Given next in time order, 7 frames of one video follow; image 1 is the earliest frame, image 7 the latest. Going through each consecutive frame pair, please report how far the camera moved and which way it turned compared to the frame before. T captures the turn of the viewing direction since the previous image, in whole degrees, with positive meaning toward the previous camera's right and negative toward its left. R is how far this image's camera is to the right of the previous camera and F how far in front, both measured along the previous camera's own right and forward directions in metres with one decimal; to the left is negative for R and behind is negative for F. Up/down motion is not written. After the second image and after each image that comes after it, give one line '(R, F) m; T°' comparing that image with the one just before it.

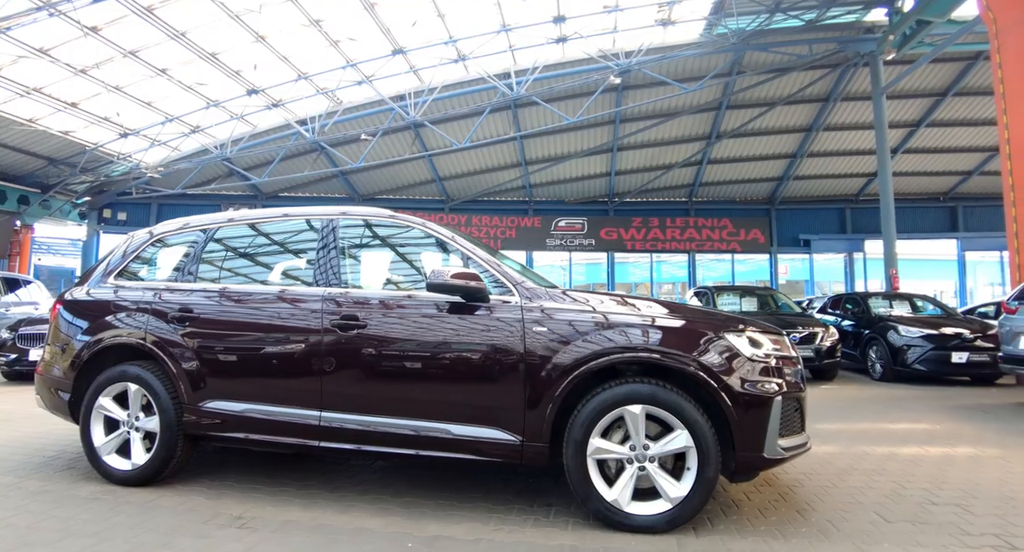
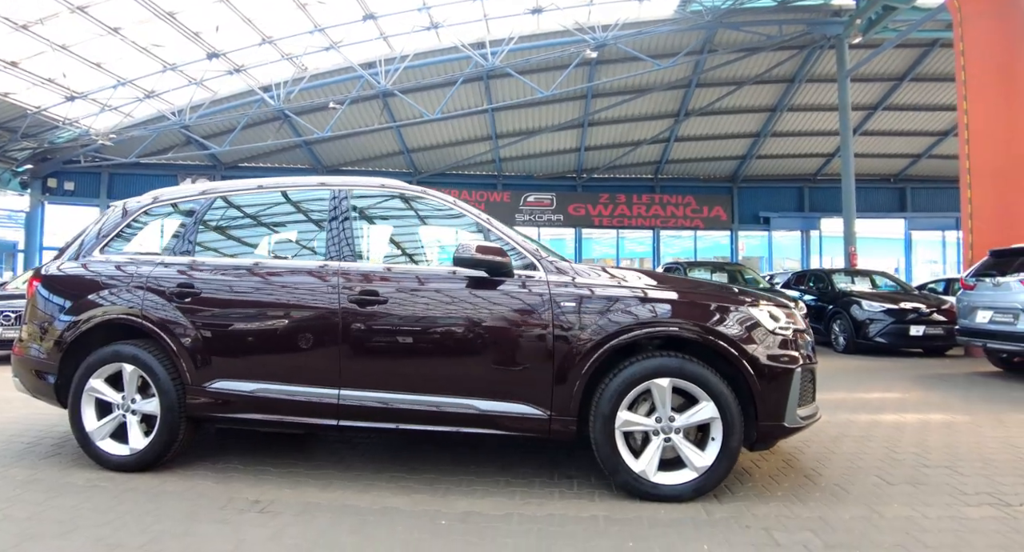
(-0.4, 0.0) m; +4°
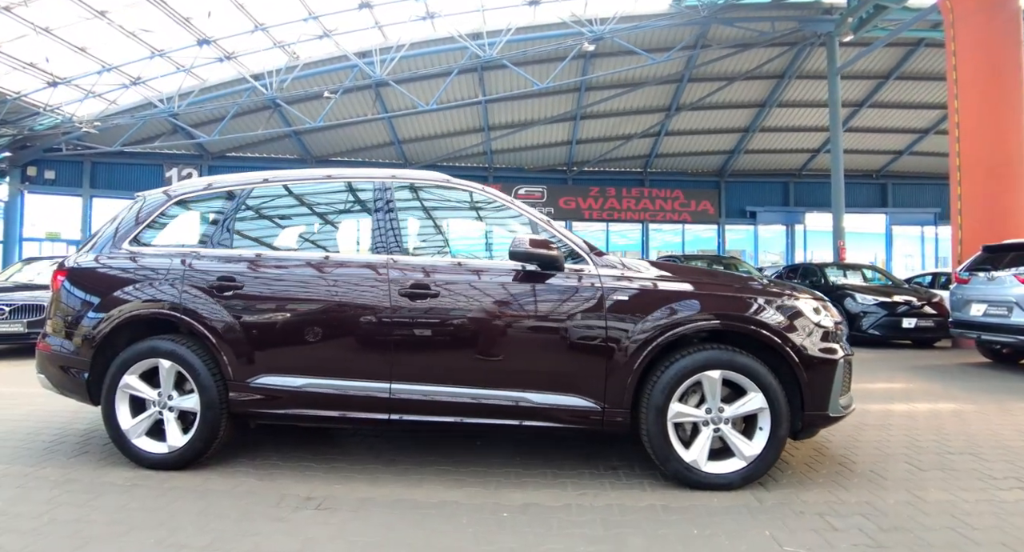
(-0.4, 0.0) m; +2°
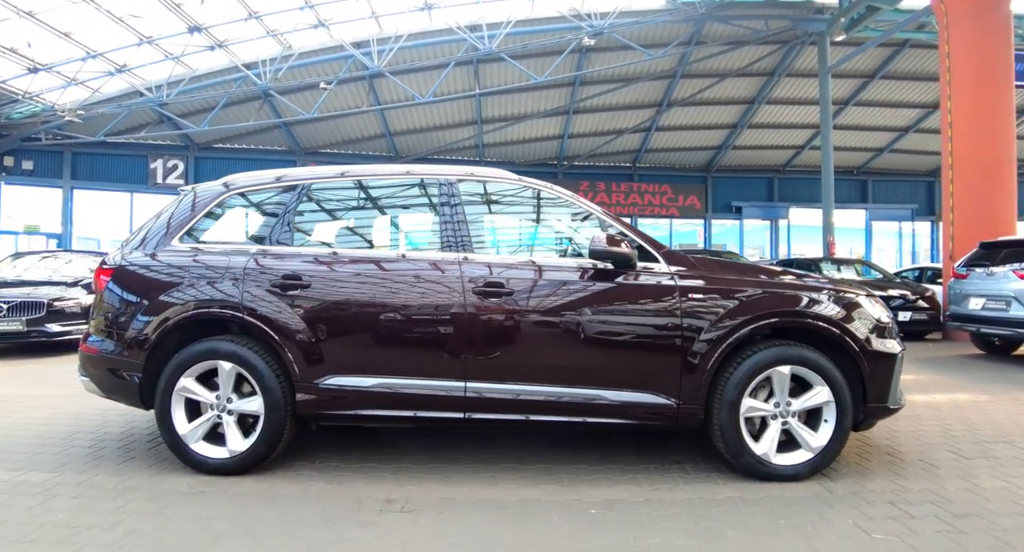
(-0.5, 0.0) m; +2°
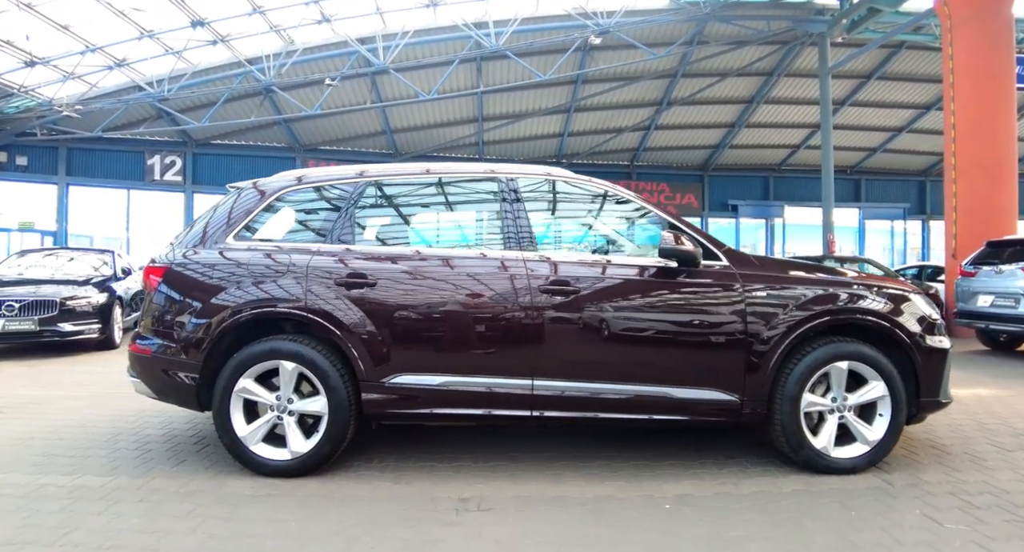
(-0.4, 0.0) m; +1°
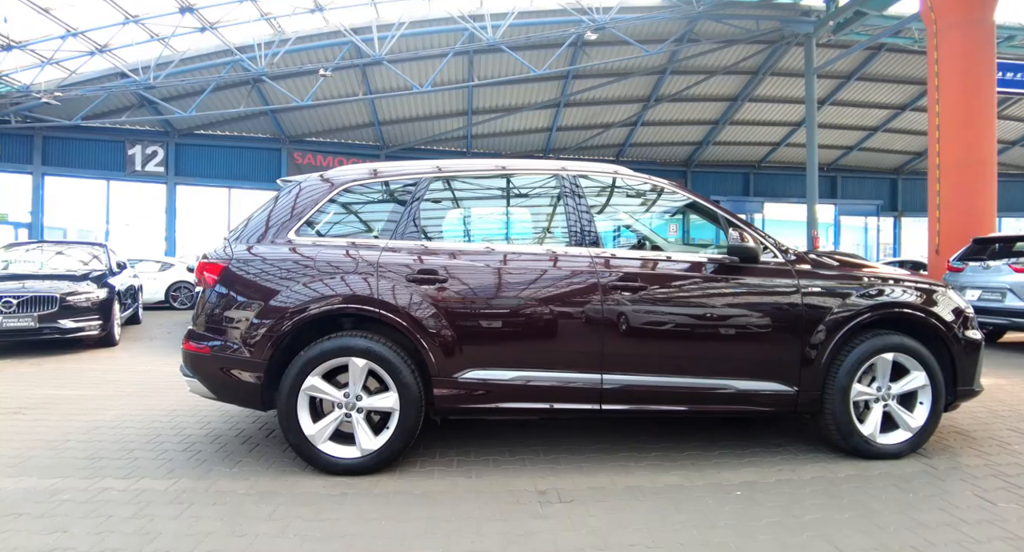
(-0.6, -0.1) m; +3°
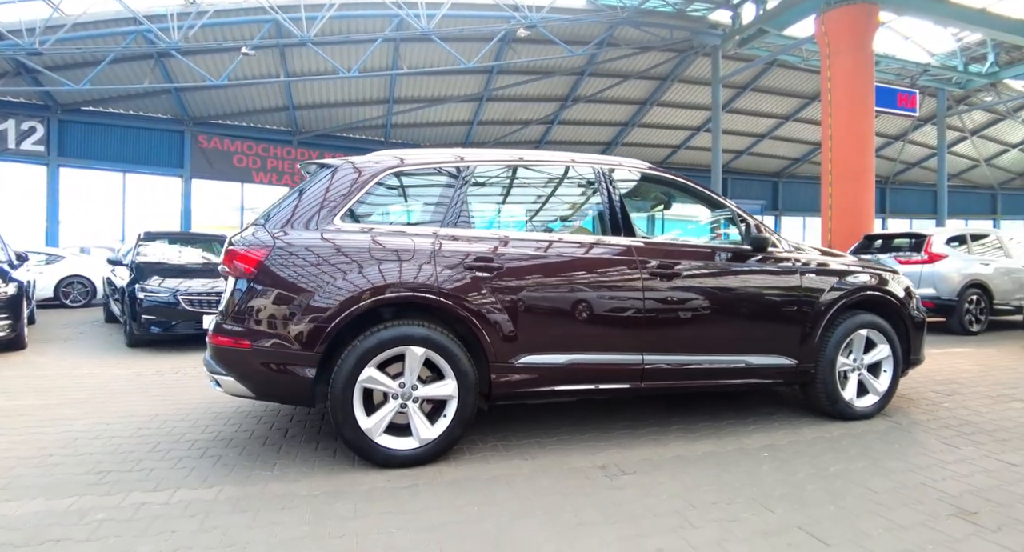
(-0.9, -0.1) m; +10°
